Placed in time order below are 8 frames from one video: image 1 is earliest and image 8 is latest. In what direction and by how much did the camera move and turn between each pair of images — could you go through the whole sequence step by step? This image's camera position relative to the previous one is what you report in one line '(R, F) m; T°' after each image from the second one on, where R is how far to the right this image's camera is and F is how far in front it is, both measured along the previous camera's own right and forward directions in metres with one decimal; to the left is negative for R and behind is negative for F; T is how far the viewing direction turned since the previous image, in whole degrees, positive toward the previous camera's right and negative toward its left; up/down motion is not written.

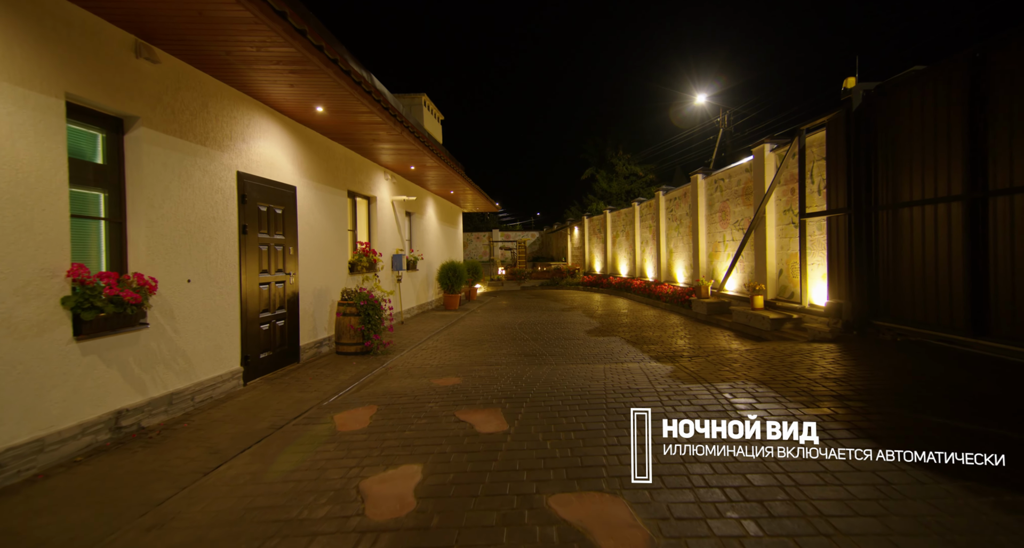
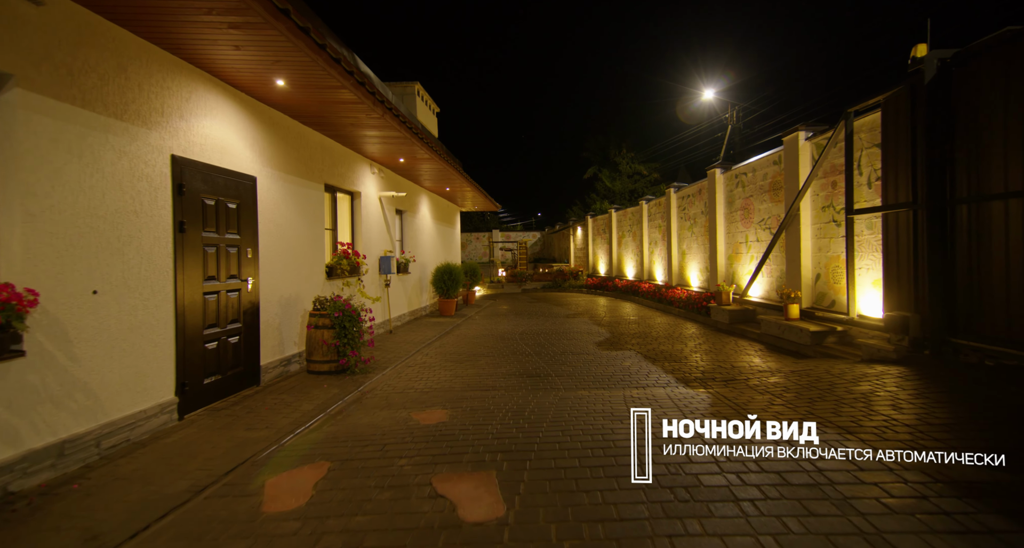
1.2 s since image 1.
(0.0, +1.0) m; 0°
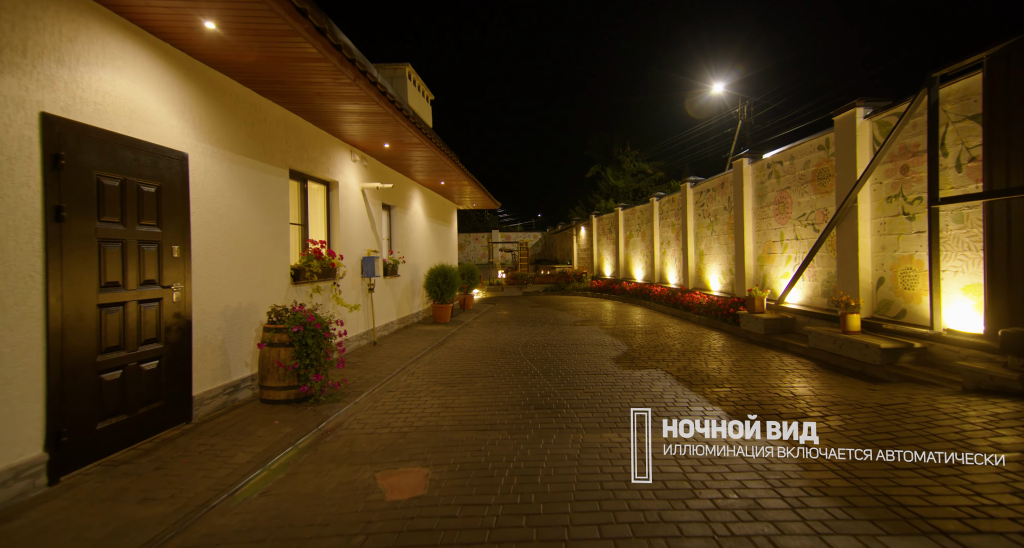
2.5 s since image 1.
(0.0, +1.1) m; 0°
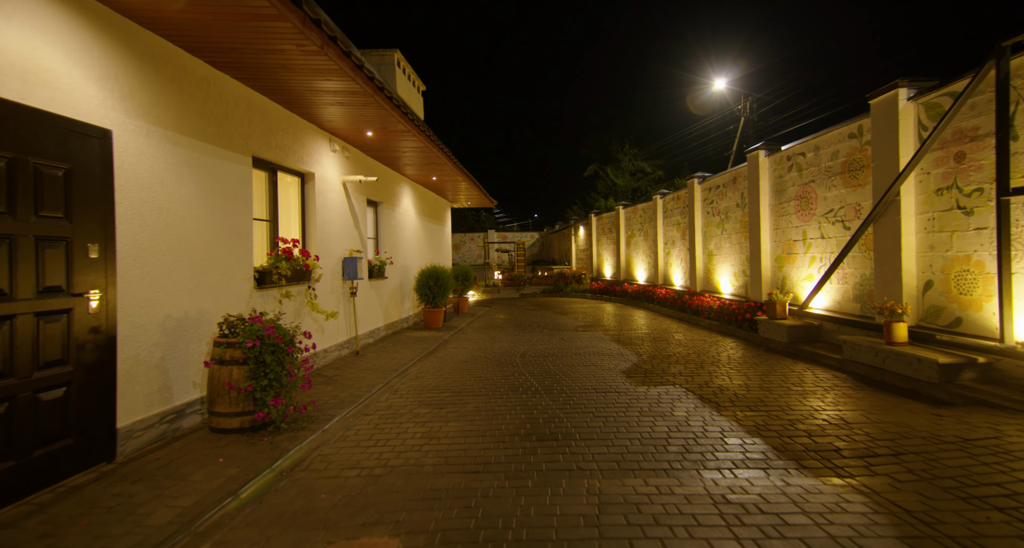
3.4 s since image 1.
(0.0, +0.7) m; 0°
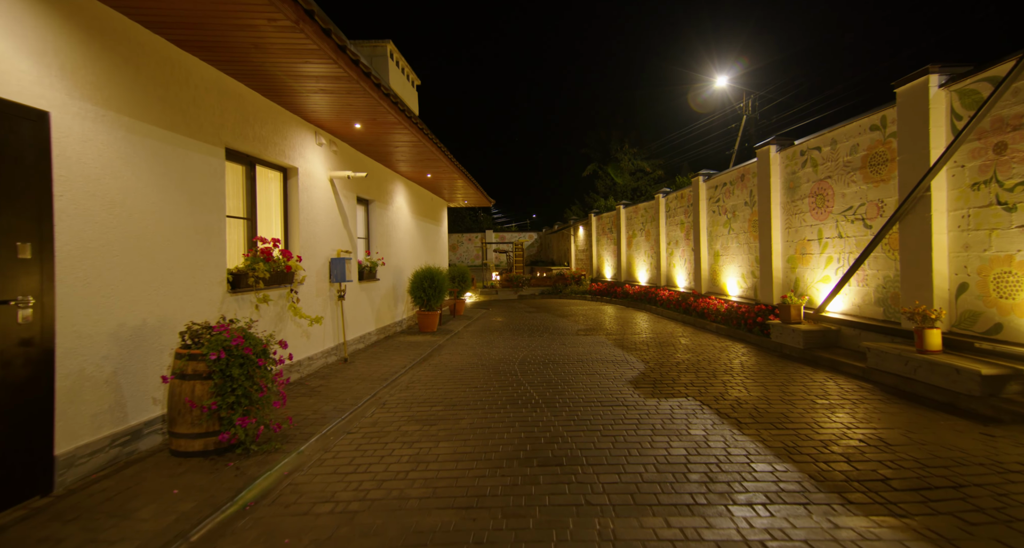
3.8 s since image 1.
(0.0, +0.4) m; 0°
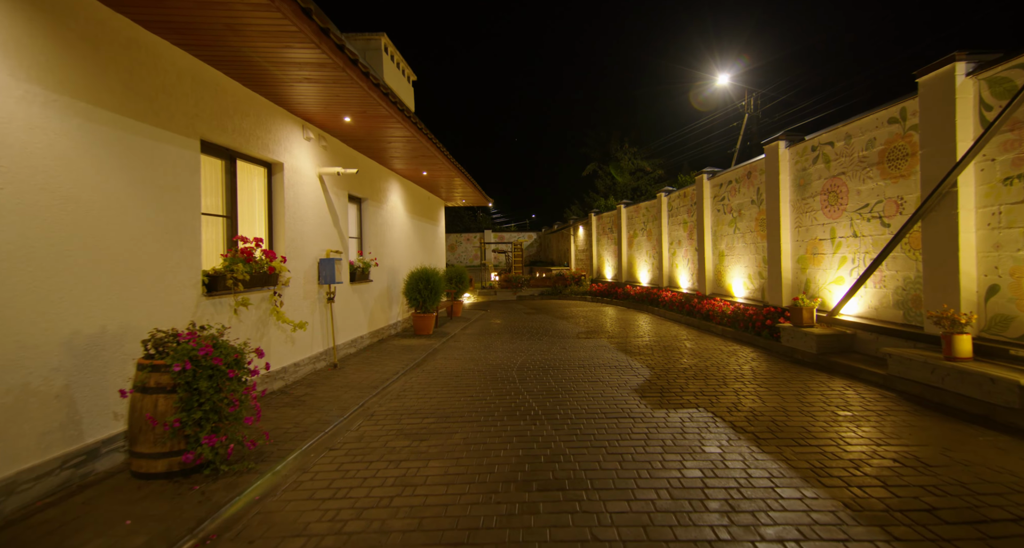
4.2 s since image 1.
(0.0, +0.3) m; 0°
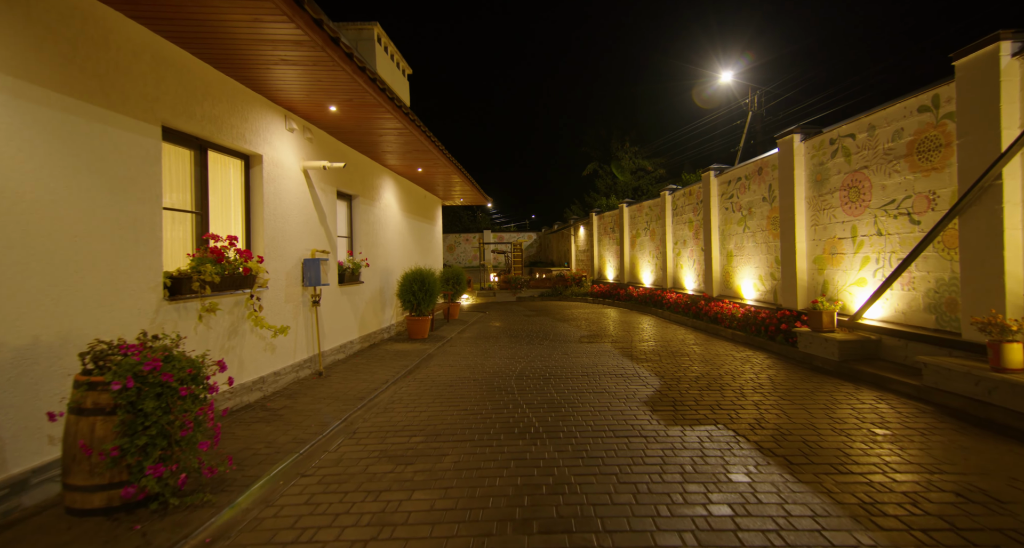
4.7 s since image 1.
(0.0, +0.4) m; 0°
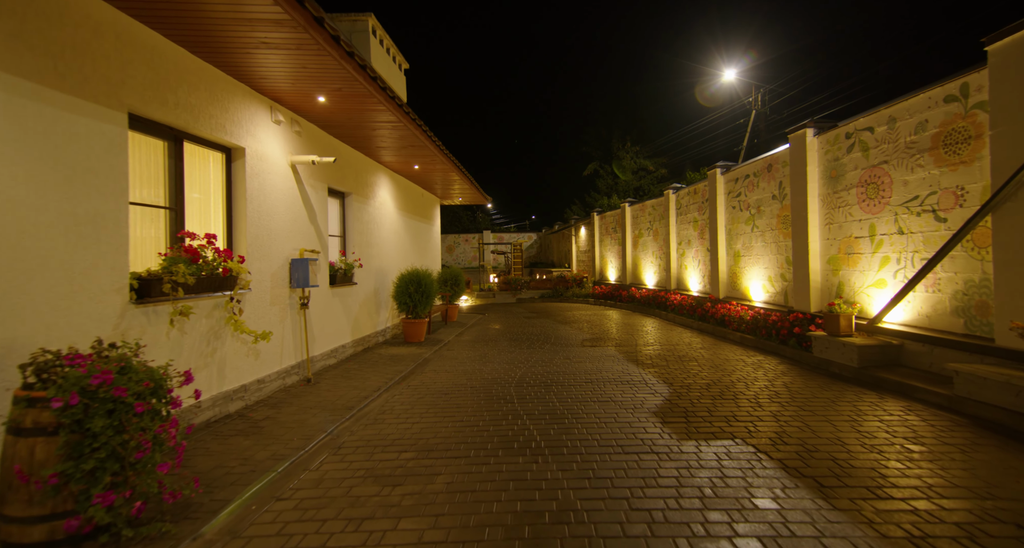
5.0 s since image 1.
(0.0, +0.3) m; 0°
